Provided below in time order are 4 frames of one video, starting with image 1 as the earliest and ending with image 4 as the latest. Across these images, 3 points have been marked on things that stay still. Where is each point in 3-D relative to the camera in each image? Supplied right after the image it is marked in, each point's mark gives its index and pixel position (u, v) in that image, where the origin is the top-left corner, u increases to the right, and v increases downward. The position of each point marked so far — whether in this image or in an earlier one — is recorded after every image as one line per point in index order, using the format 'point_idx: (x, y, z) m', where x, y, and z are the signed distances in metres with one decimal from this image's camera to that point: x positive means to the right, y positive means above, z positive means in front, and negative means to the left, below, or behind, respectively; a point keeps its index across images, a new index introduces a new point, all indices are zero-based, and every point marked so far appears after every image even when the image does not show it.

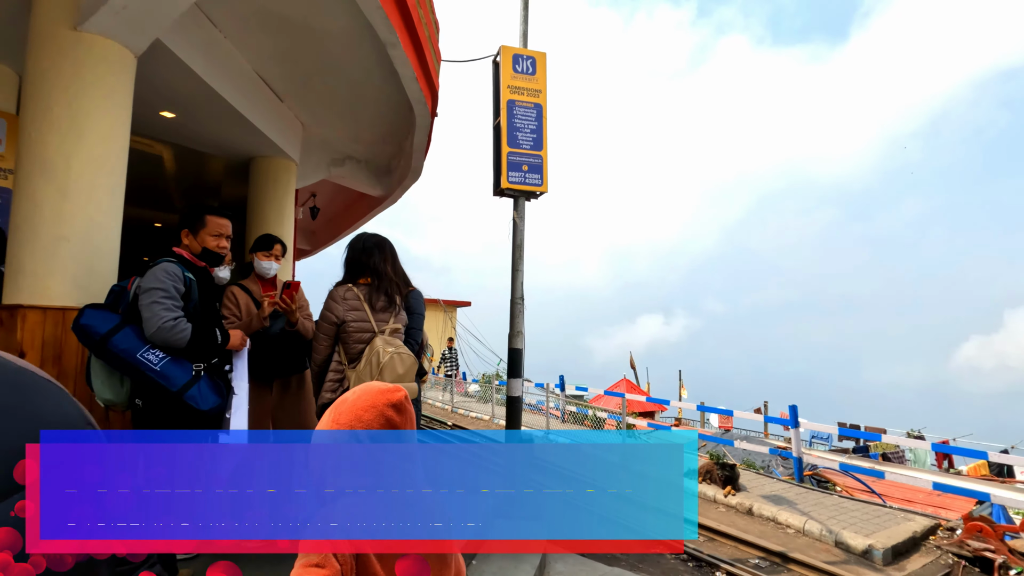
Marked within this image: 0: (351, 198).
0: (-2.5, +1.4, +8.5) m
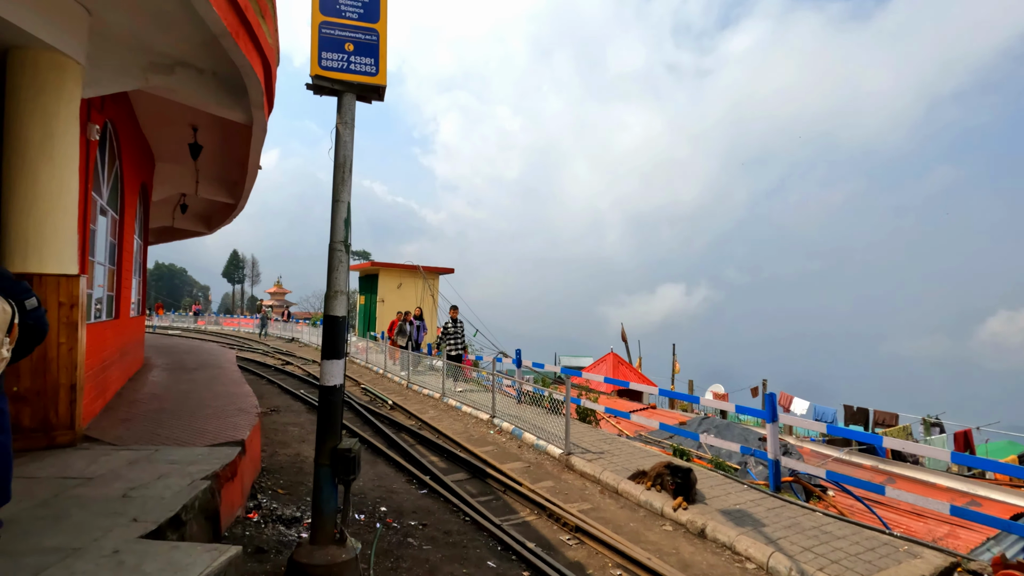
0: (-3.6, +2.0, +6.9) m
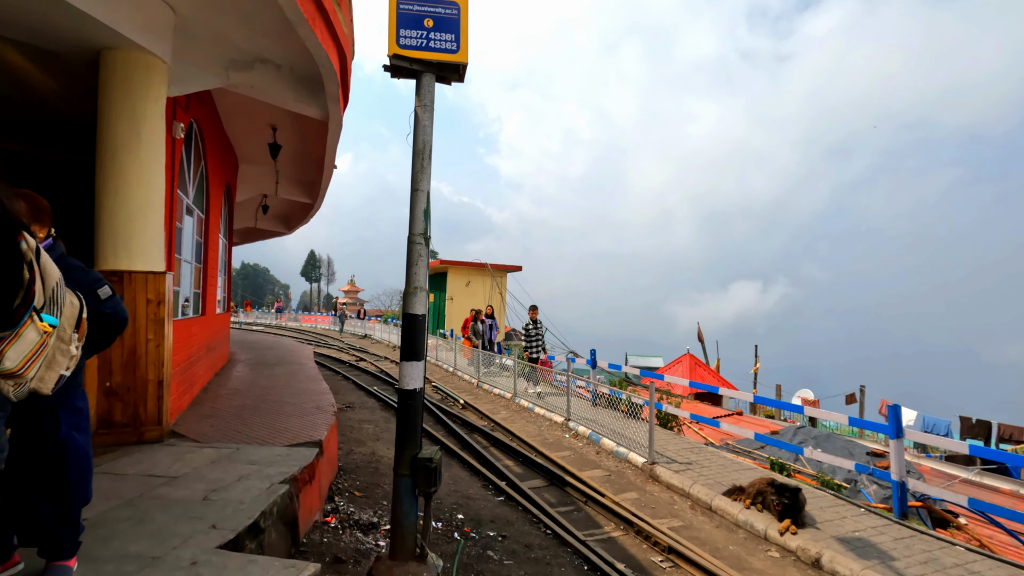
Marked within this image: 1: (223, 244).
0: (-2.6, +2.0, +6.9) m
1: (-4.7, +0.7, +8.6) m
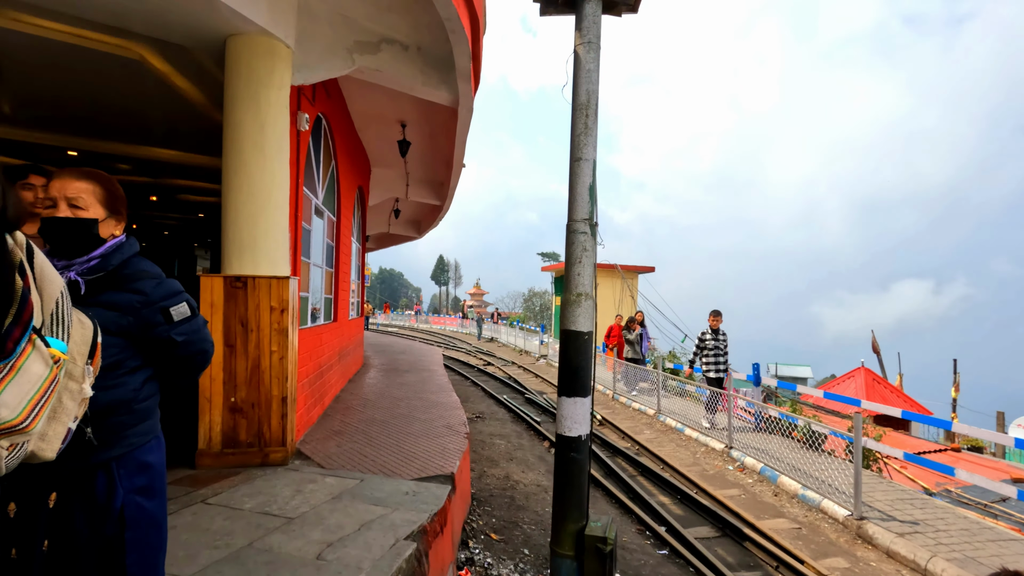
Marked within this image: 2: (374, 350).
0: (-0.8, +2.0, +6.4) m
1: (-2.5, +0.6, +8.5) m
2: (-3.0, -1.4, +11.5) m
